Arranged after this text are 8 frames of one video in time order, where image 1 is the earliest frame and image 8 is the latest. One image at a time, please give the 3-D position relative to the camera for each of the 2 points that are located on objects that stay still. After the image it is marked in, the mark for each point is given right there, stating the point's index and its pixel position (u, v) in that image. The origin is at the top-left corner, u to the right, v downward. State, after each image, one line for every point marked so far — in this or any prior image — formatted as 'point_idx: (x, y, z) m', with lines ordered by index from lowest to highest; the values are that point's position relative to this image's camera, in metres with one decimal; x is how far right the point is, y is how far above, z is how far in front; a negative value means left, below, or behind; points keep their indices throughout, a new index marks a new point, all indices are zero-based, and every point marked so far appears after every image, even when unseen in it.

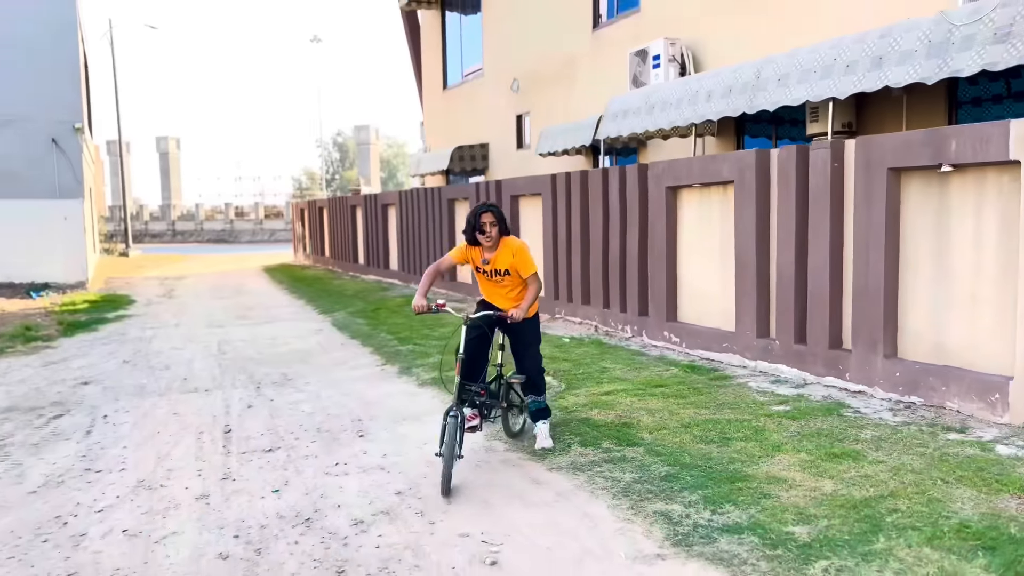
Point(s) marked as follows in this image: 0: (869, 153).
0: (+2.5, +1.0, +5.9) m
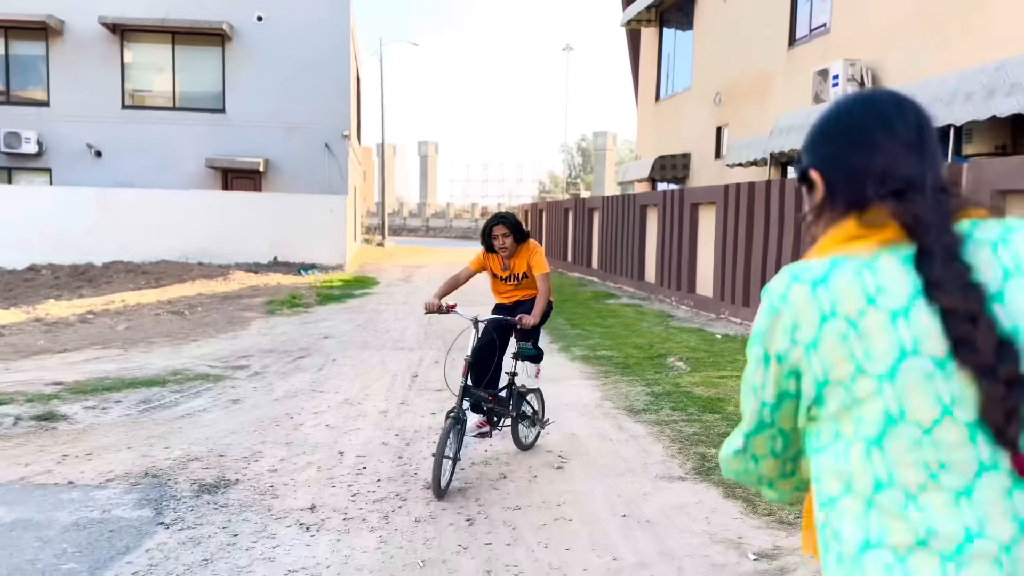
0: (+3.6, +0.9, +6.4) m
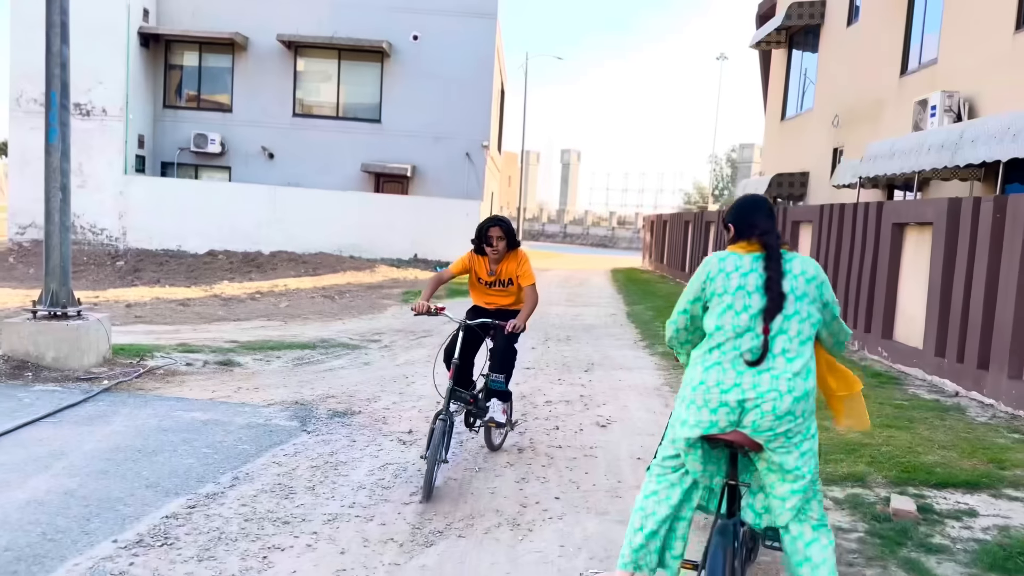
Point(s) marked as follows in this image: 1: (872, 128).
0: (+4.3, +0.7, +7.1) m
1: (+6.2, +2.7, +14.2) m
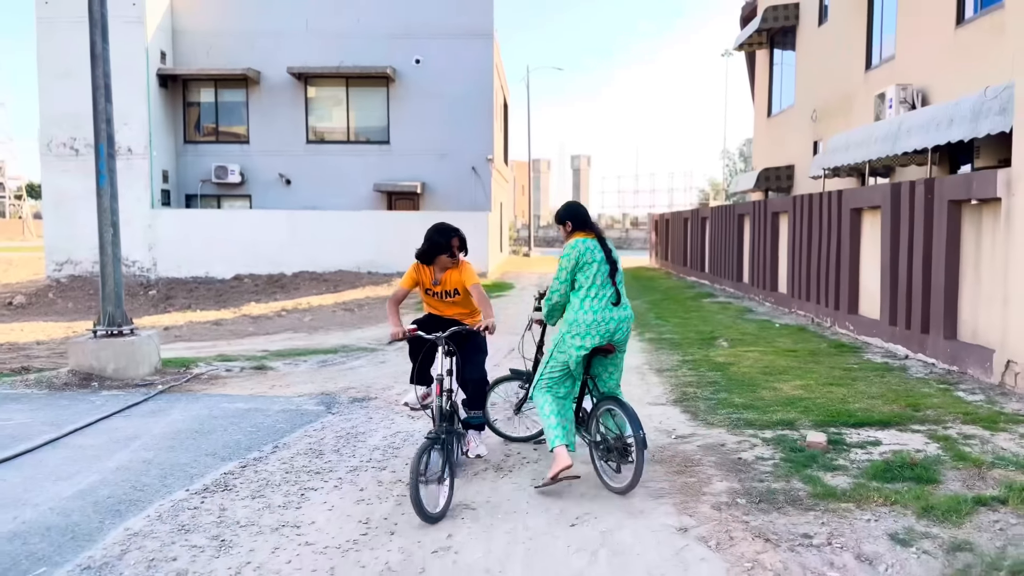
0: (+4.2, +1.0, +8.0) m
1: (+6.1, +3.1, +15.1) m
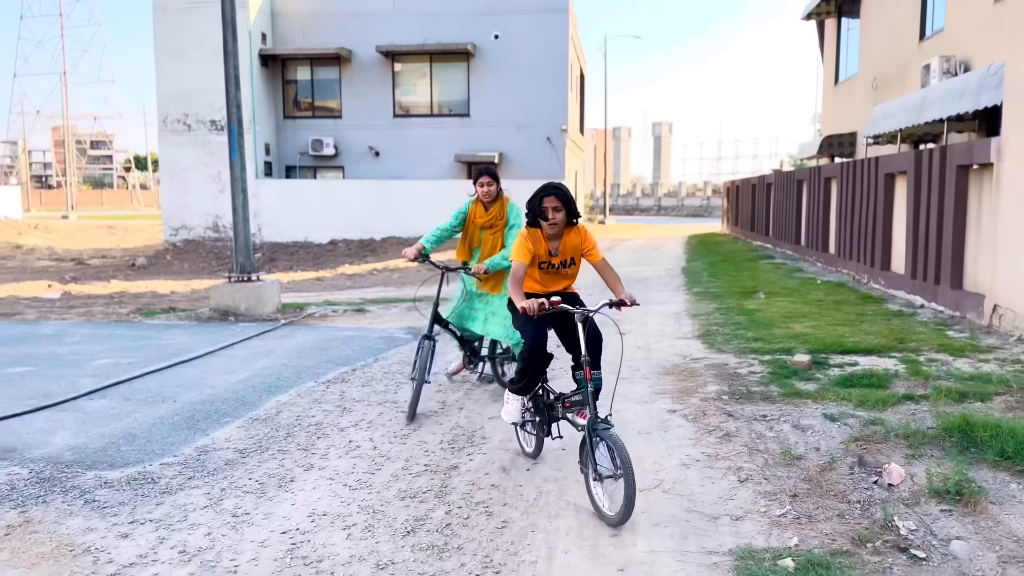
0: (+4.8, +1.4, +9.0) m
1: (+7.4, +3.8, +15.8) m
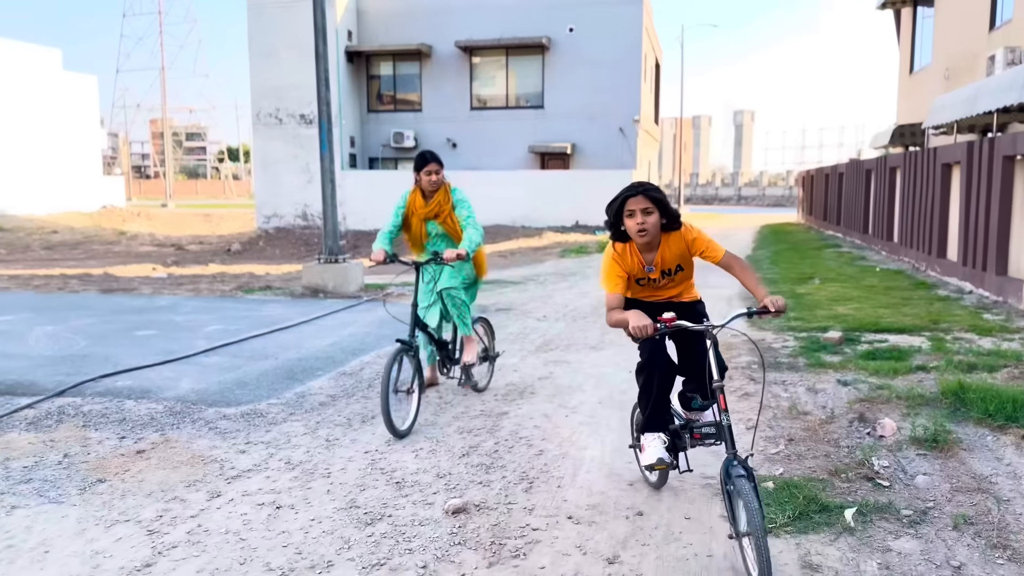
0: (+5.5, +1.6, +9.3) m
1: (+8.8, +4.0, +15.8) m
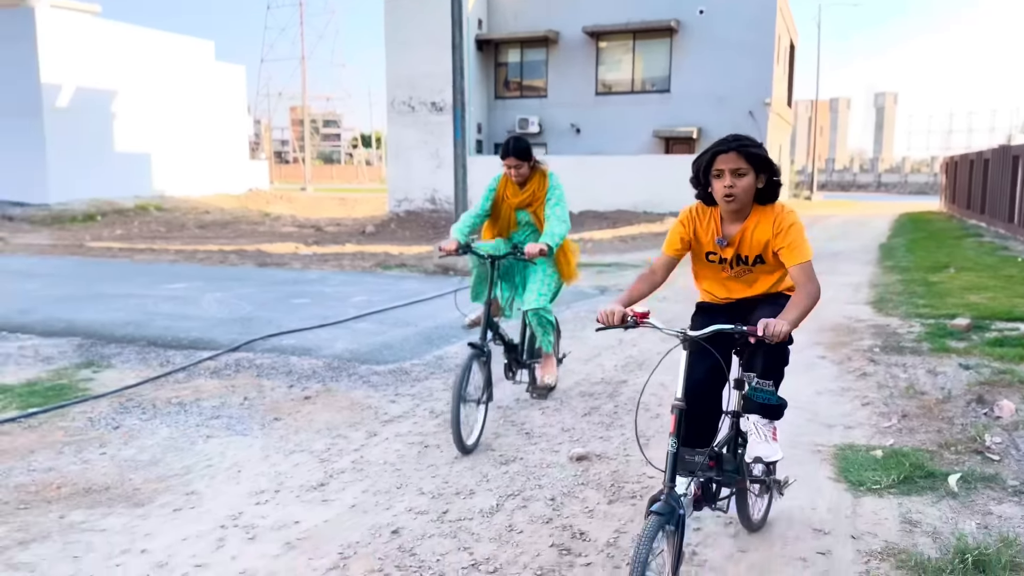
0: (+6.9, +1.7, +8.8) m
1: (+11.2, +4.1, +14.7) m
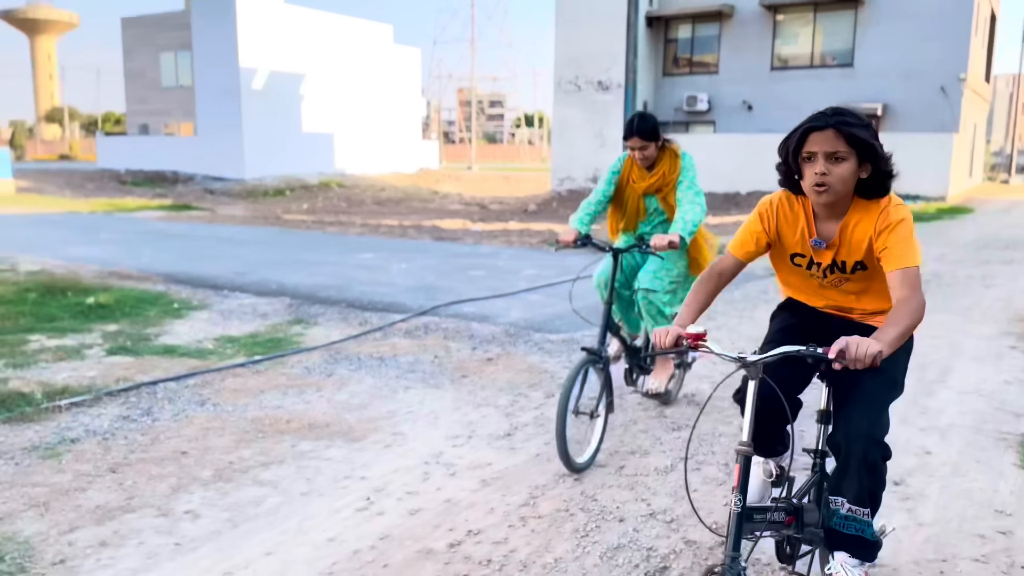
0: (+8.7, +1.7, +7.6) m
1: (+14.0, +4.1, +12.5) m
